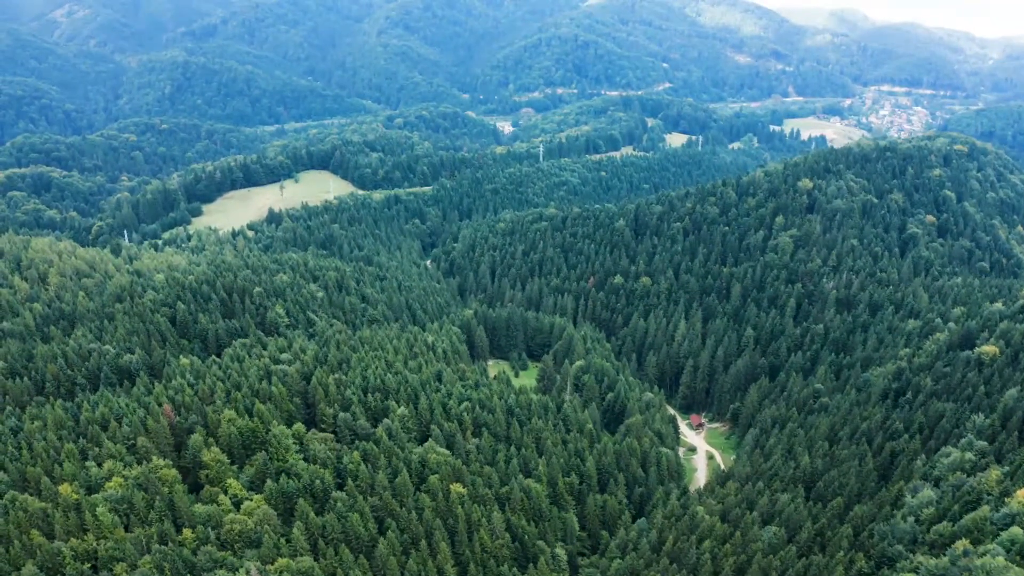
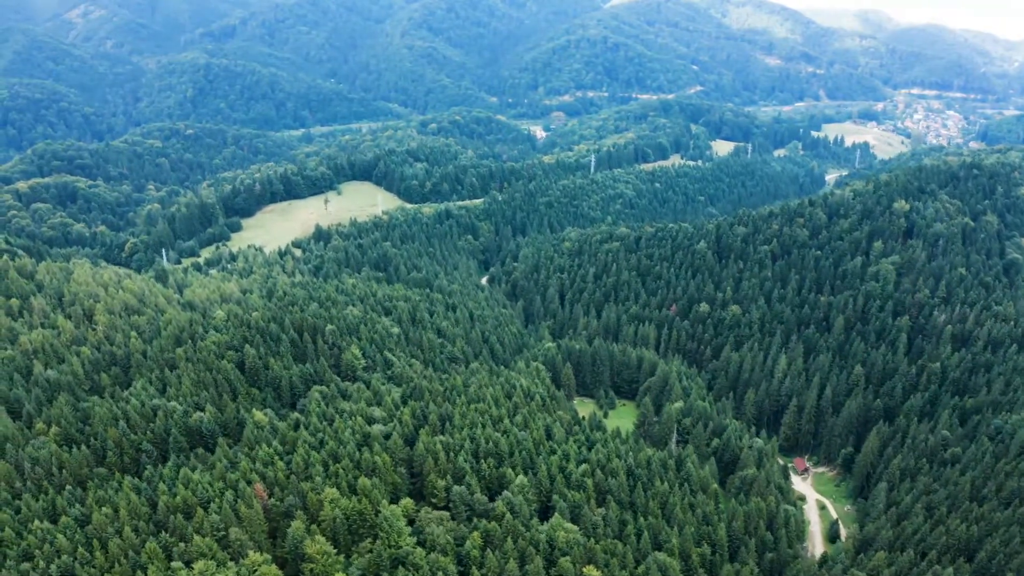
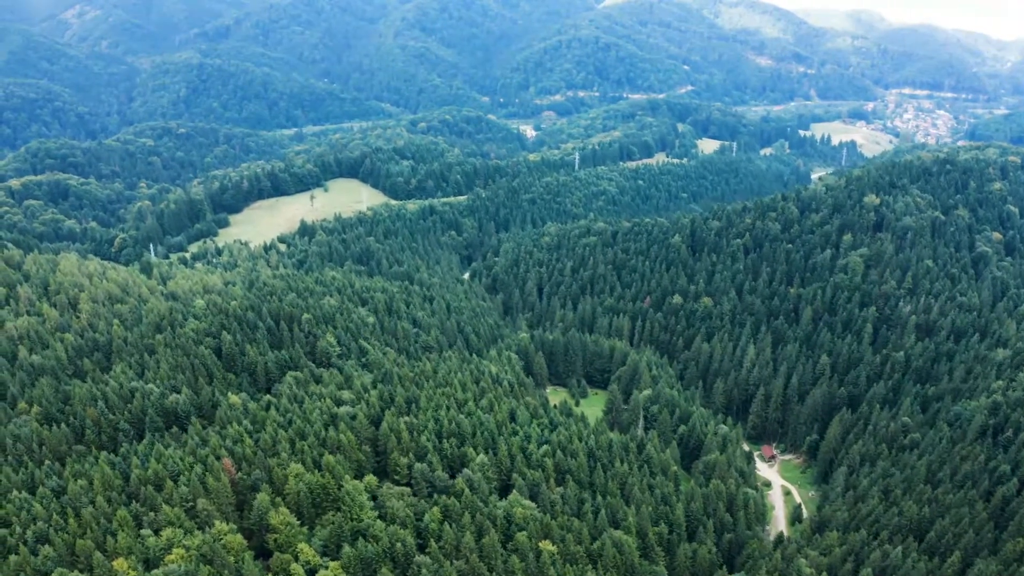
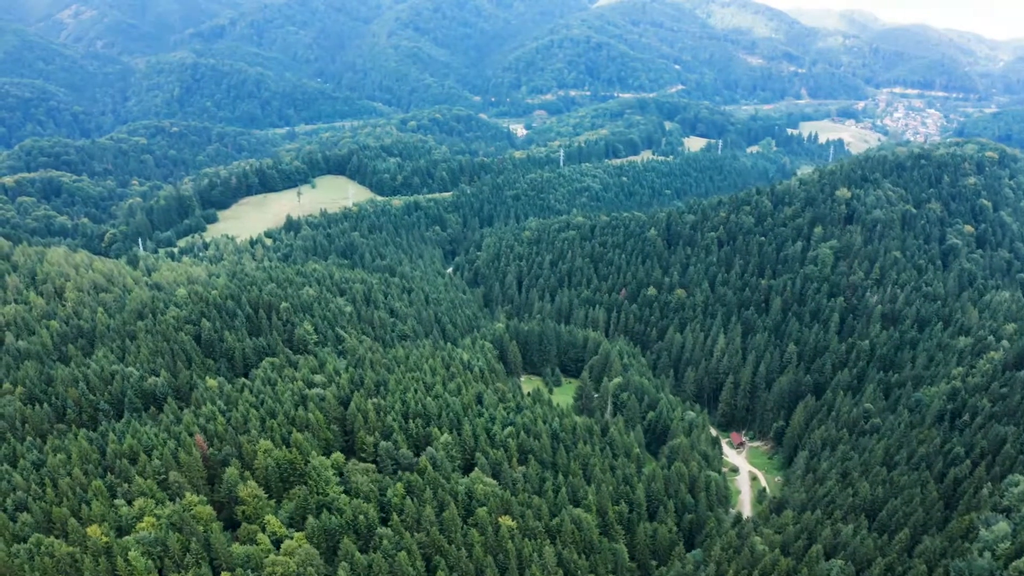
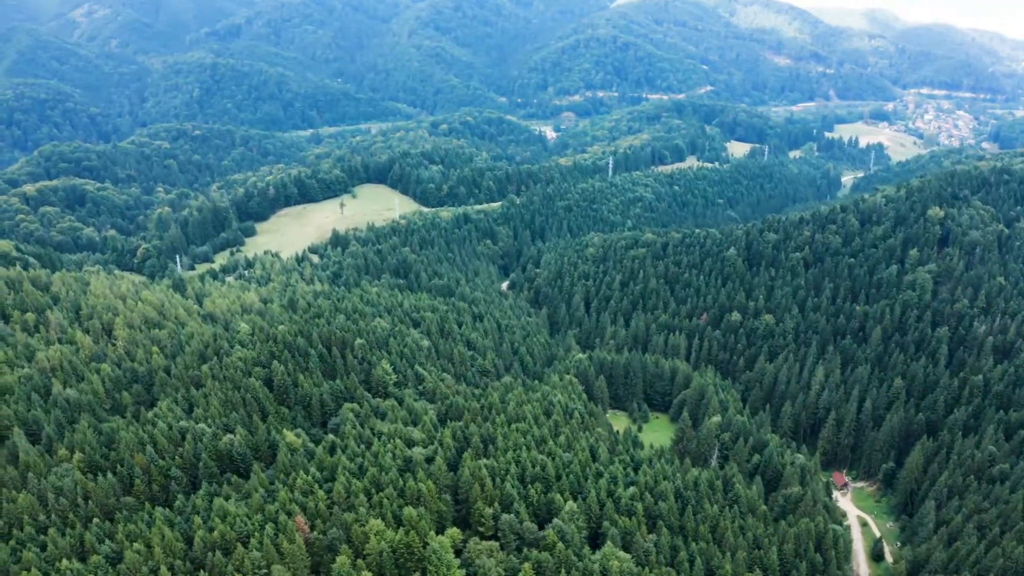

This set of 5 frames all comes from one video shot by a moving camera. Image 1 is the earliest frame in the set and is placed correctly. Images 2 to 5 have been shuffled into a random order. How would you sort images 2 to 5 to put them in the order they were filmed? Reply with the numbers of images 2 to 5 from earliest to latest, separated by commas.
4, 3, 2, 5
